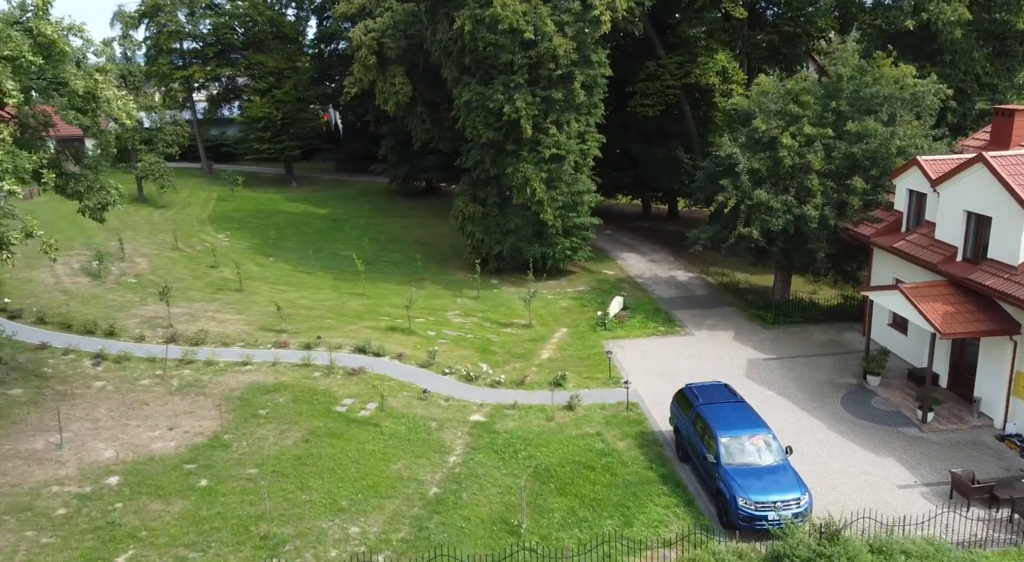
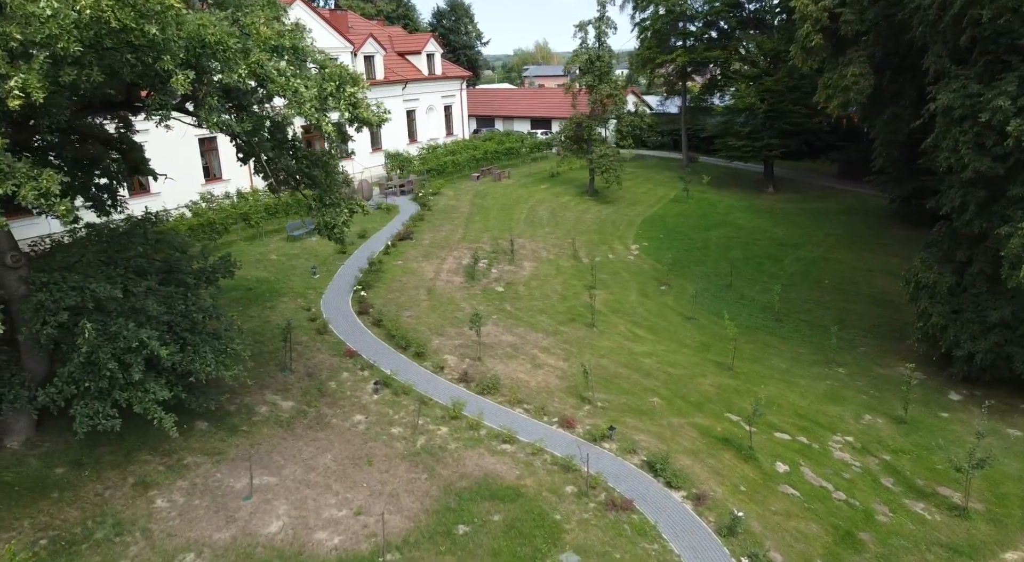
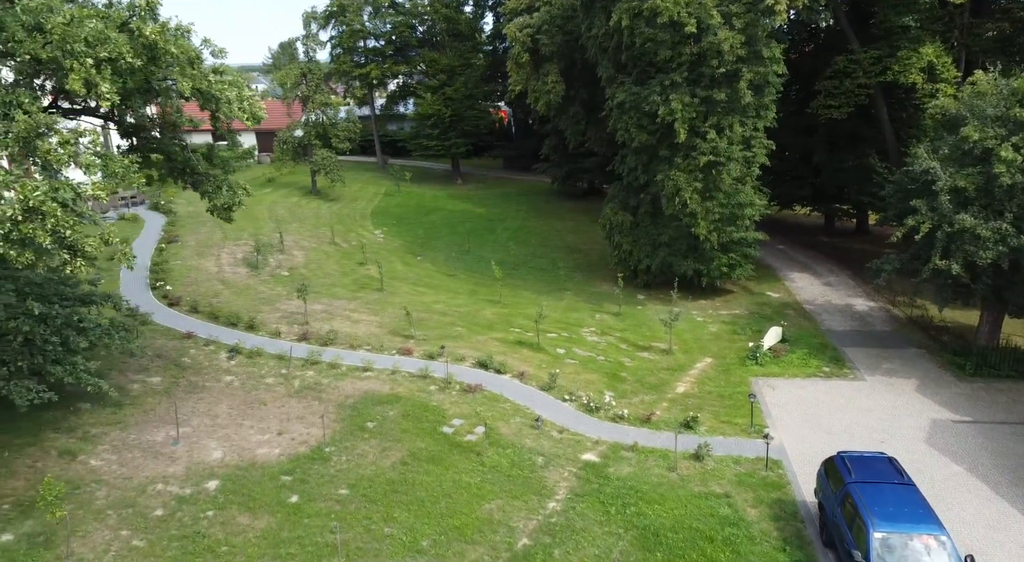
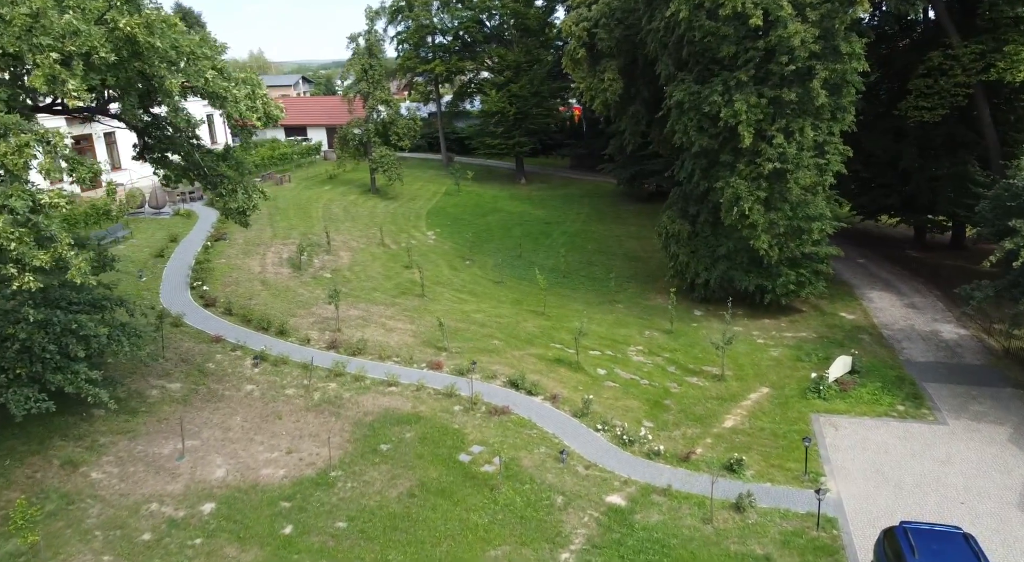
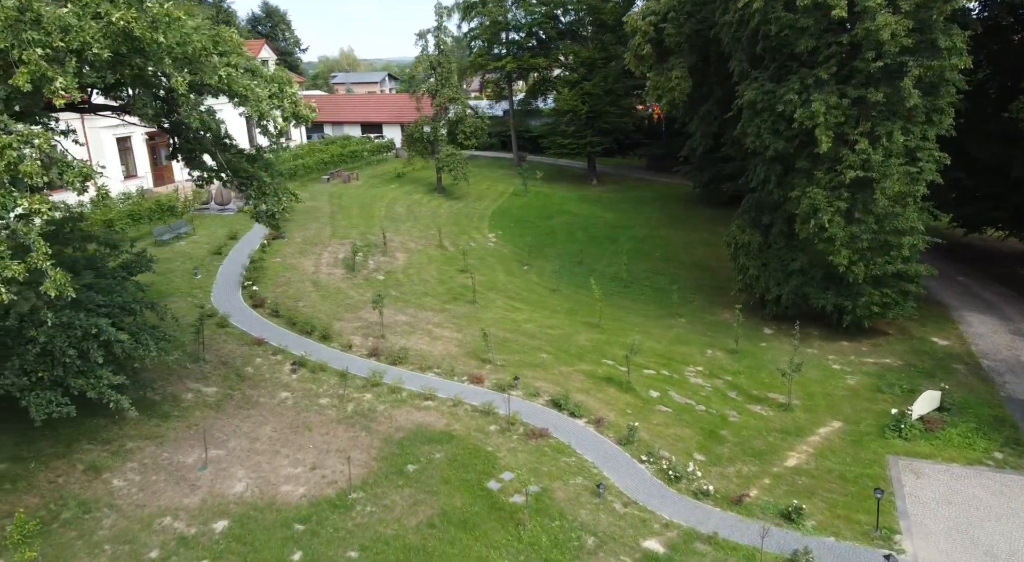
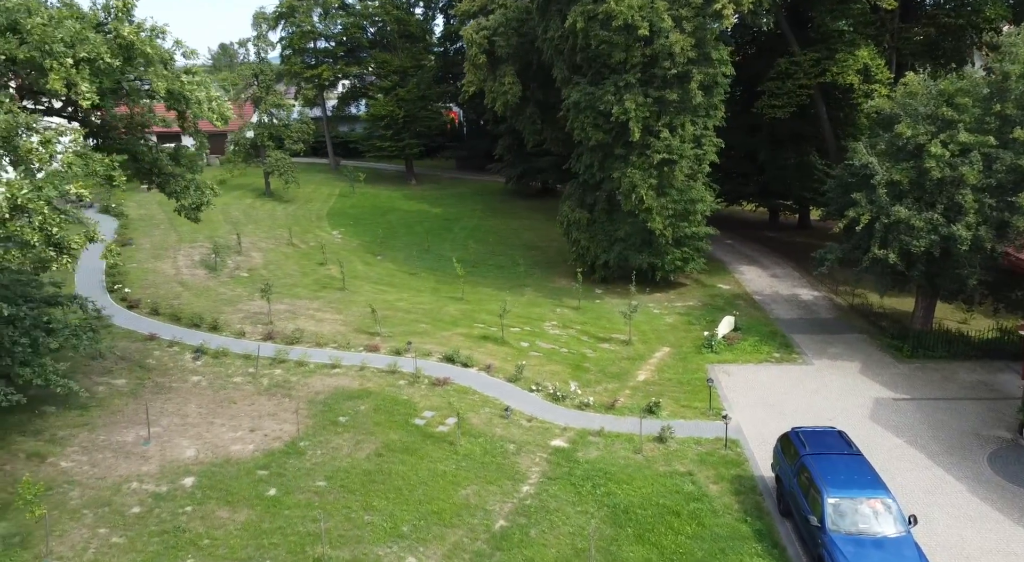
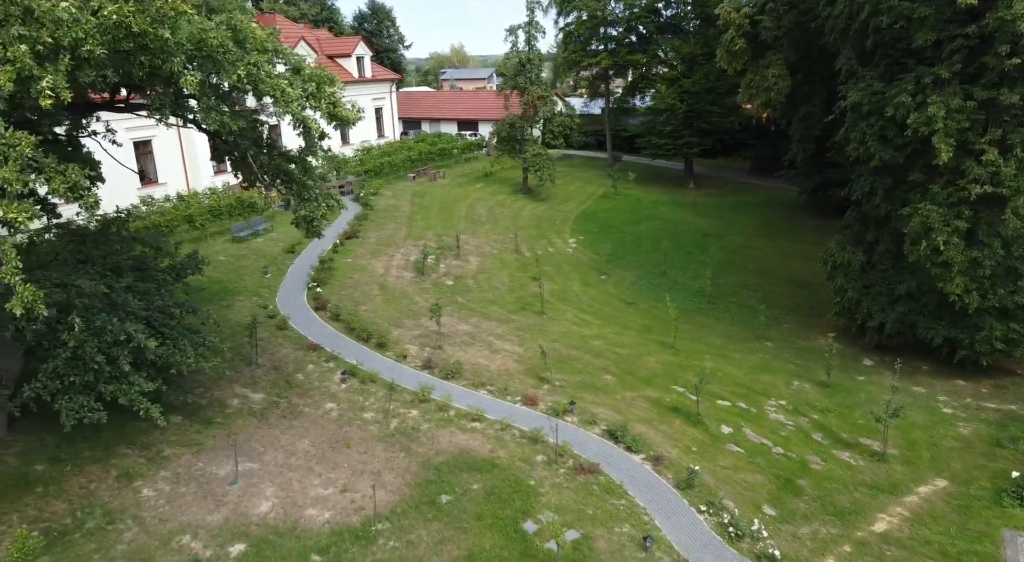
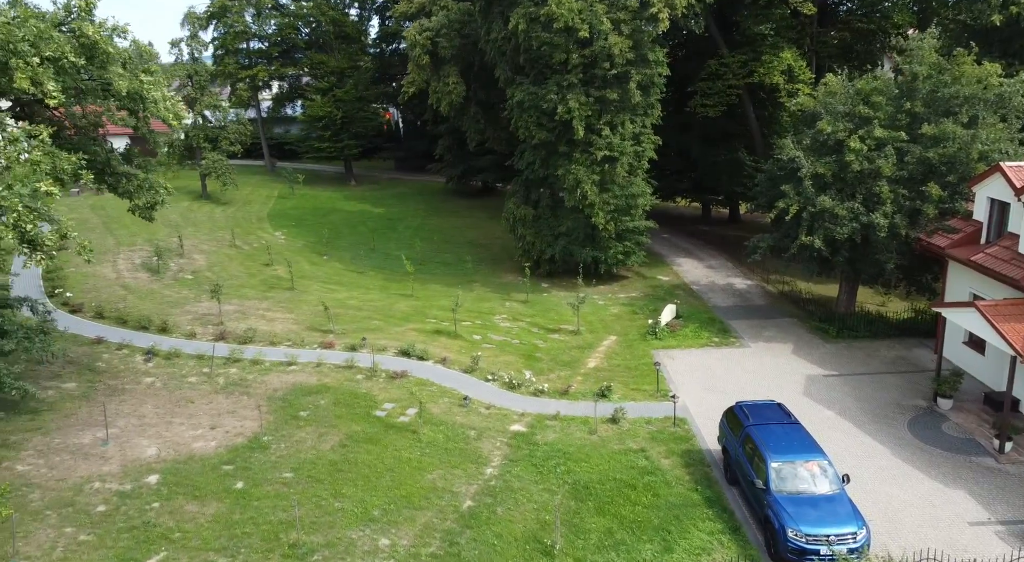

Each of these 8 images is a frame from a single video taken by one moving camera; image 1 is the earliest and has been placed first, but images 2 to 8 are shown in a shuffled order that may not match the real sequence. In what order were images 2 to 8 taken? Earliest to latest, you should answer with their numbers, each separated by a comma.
8, 6, 3, 4, 5, 7, 2
